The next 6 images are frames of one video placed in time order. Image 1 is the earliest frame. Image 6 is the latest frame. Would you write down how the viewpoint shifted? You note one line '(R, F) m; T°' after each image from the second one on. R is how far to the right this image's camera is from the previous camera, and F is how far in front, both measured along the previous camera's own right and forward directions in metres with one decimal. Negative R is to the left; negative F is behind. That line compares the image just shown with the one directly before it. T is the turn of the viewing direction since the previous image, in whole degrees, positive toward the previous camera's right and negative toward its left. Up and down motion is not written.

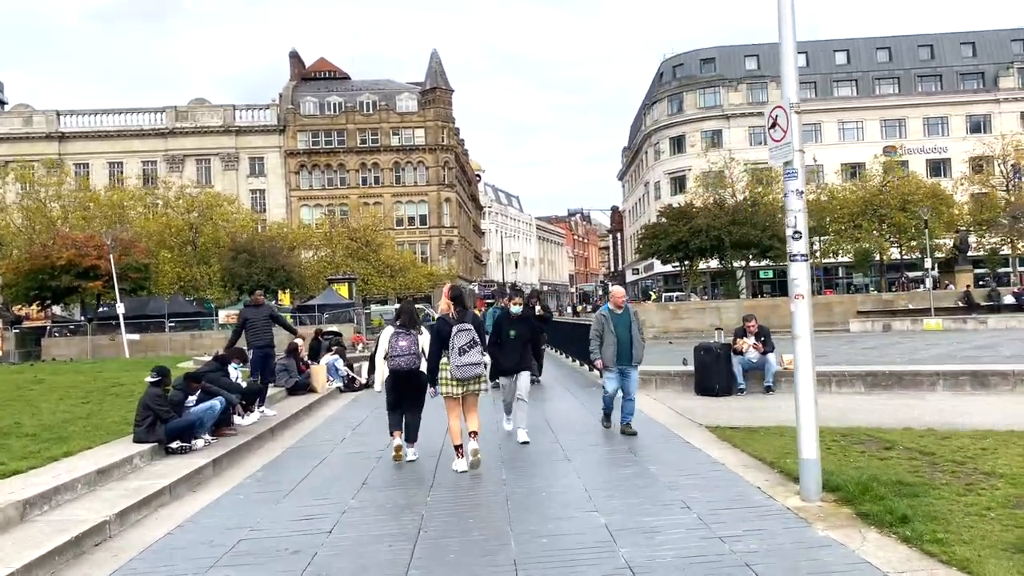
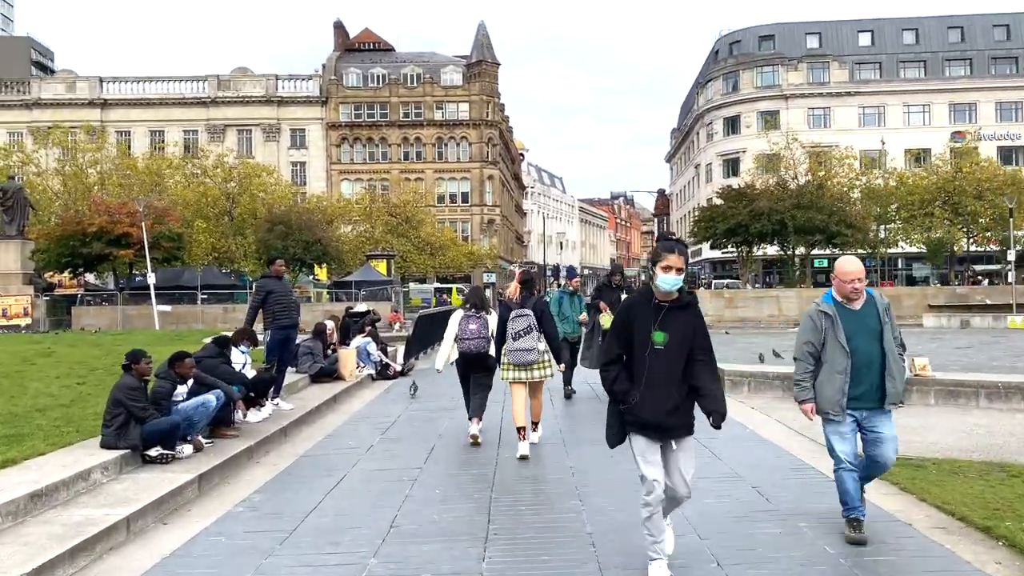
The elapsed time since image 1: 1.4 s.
(-0.4, +2.3) m; -3°
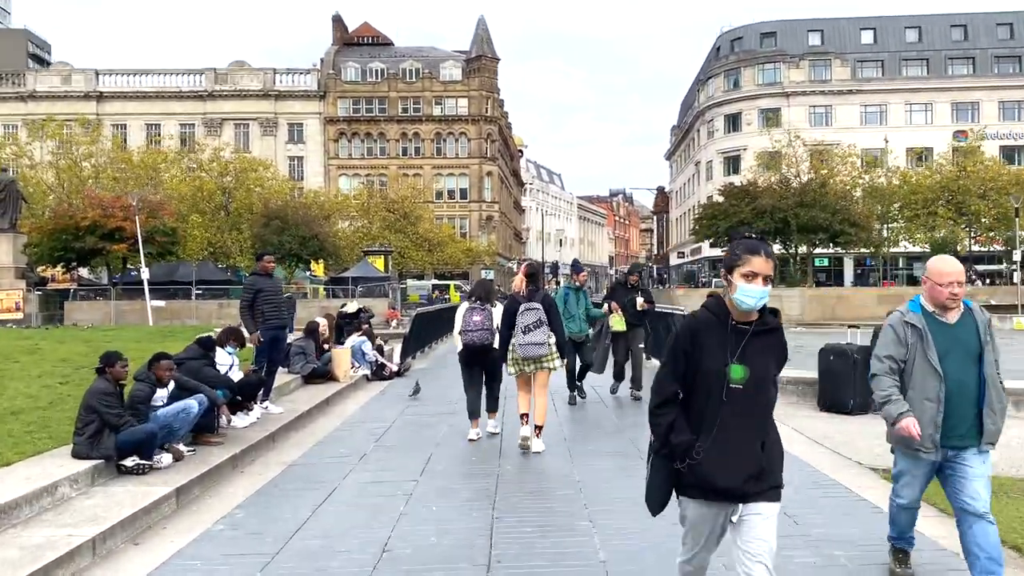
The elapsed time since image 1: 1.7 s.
(-0.1, +0.5) m; 0°
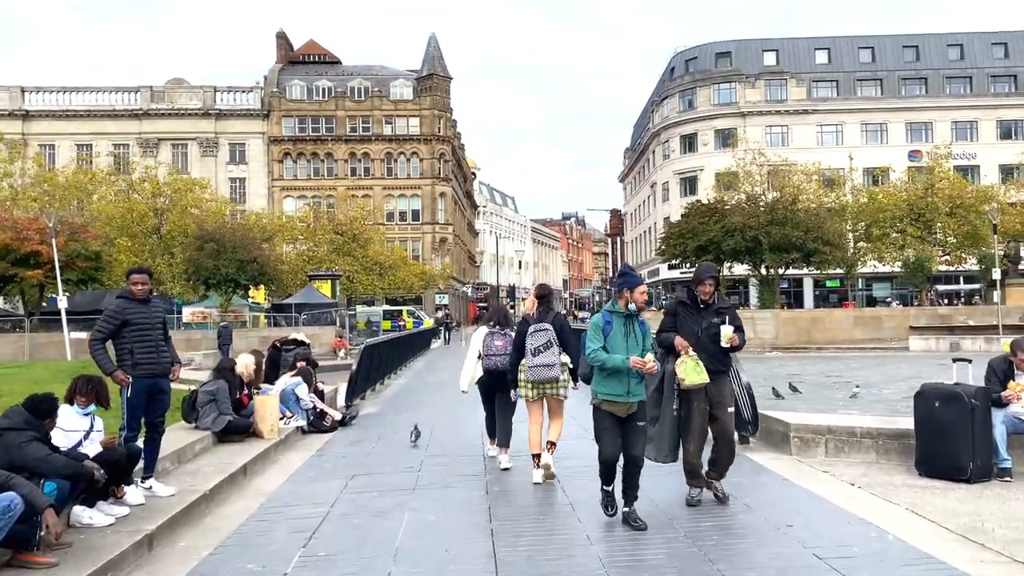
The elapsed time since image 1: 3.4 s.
(-0.3, +2.8) m; +3°
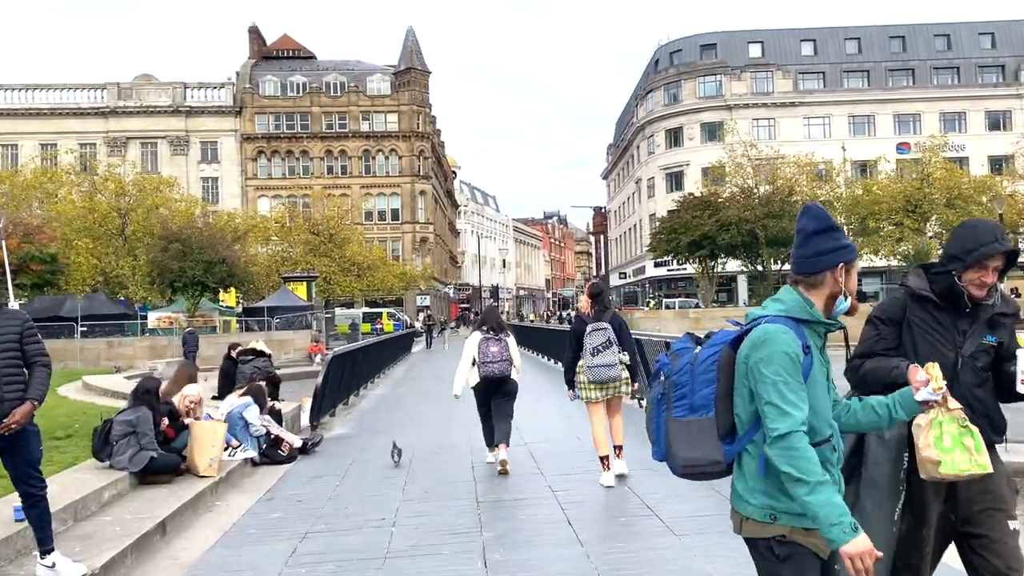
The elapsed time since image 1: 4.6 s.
(-0.1, +2.0) m; +1°
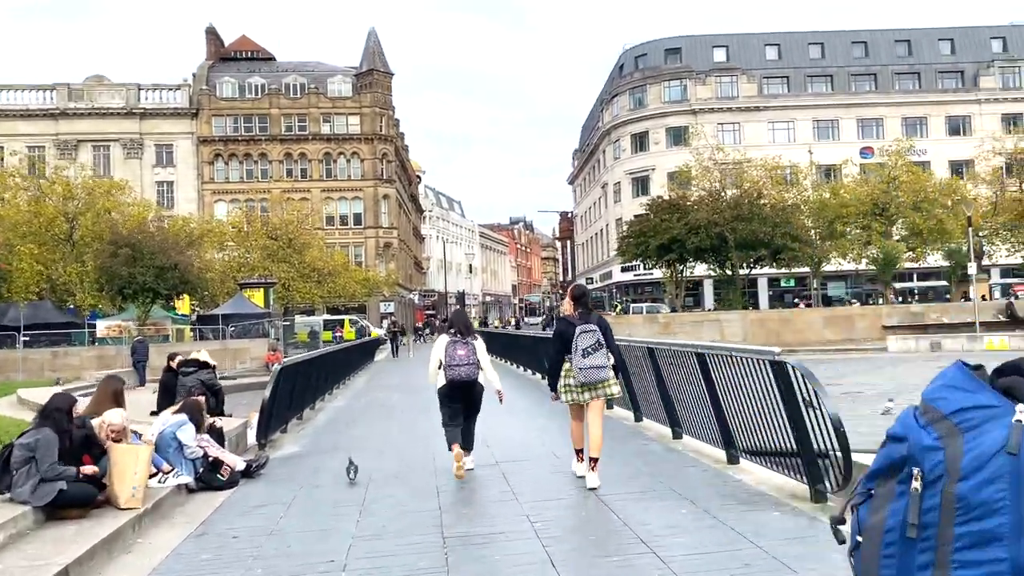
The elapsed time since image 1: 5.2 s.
(0.0, +1.0) m; +2°
